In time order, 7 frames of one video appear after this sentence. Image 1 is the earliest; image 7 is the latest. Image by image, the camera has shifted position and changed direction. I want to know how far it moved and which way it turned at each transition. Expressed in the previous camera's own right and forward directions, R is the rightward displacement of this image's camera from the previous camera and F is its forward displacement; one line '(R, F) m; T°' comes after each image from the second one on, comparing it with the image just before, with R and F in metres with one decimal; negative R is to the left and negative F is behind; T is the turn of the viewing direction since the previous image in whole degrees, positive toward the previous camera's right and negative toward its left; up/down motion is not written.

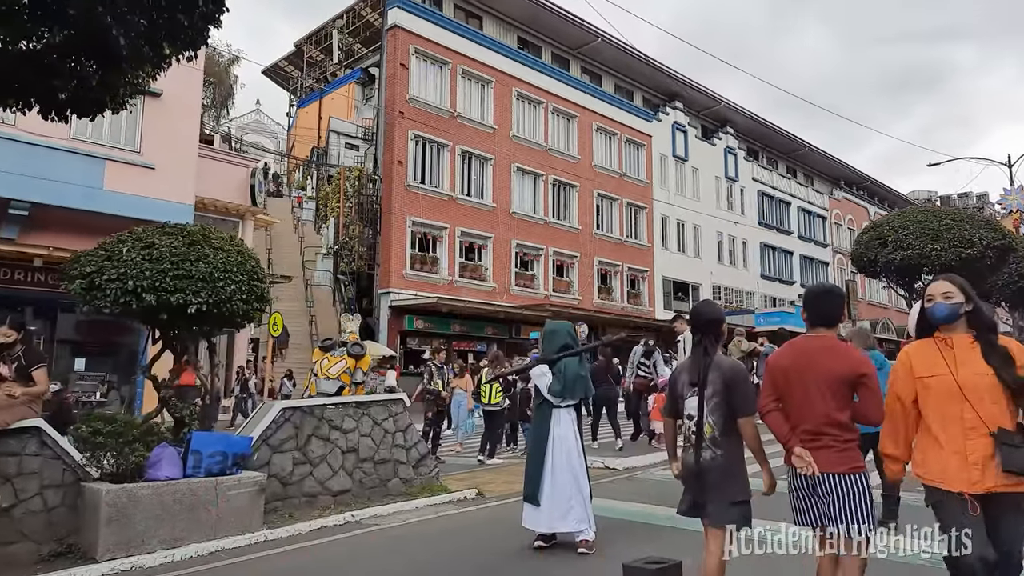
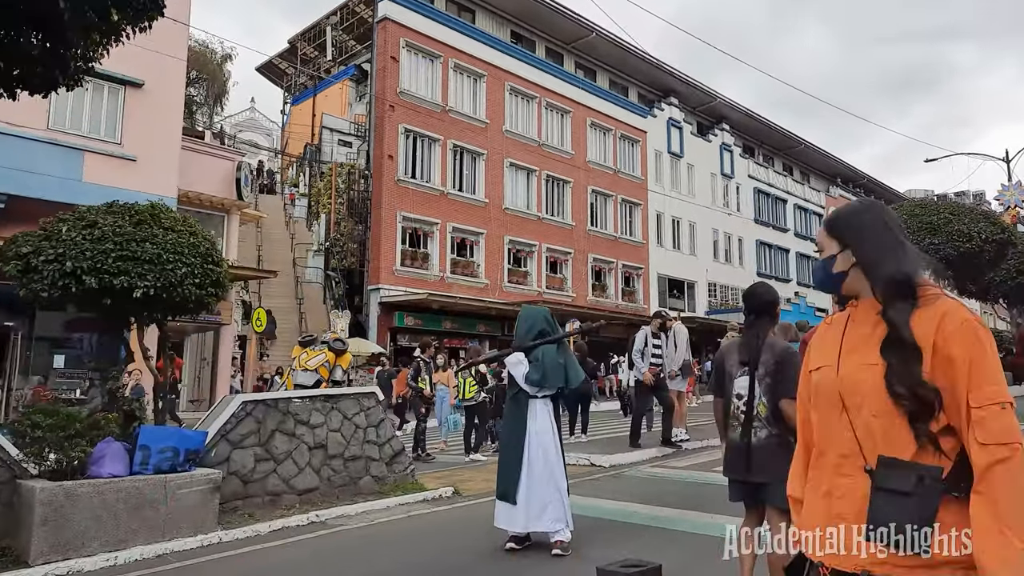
(+0.2, +0.4) m; 0°
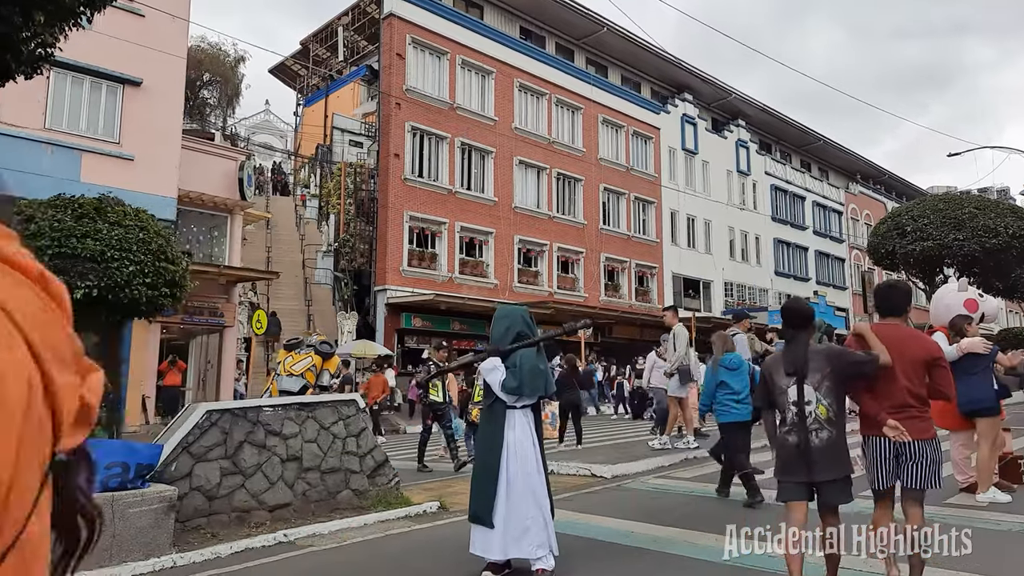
(+0.2, +0.5) m; -1°
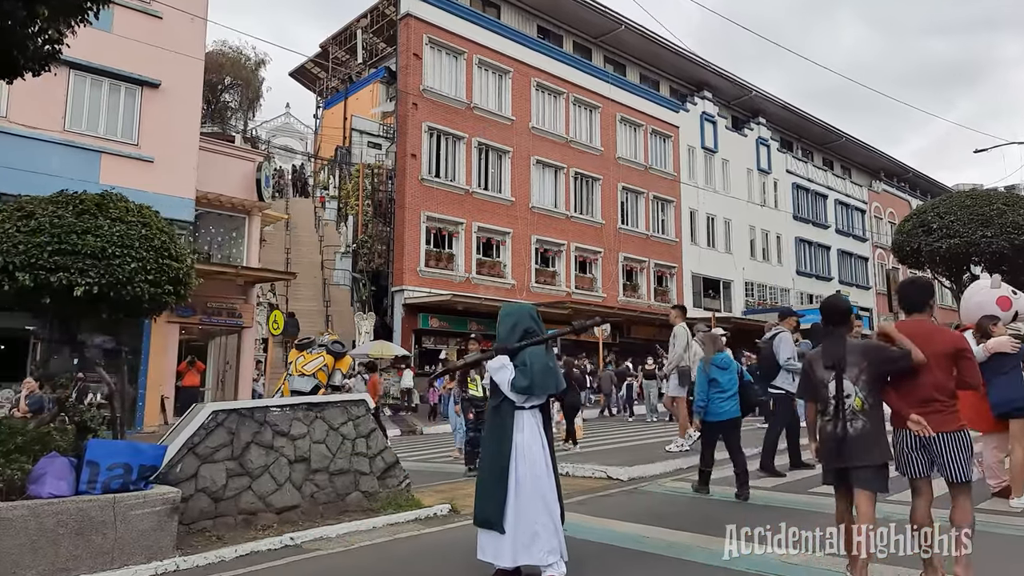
(+0.1, +0.2) m; -2°
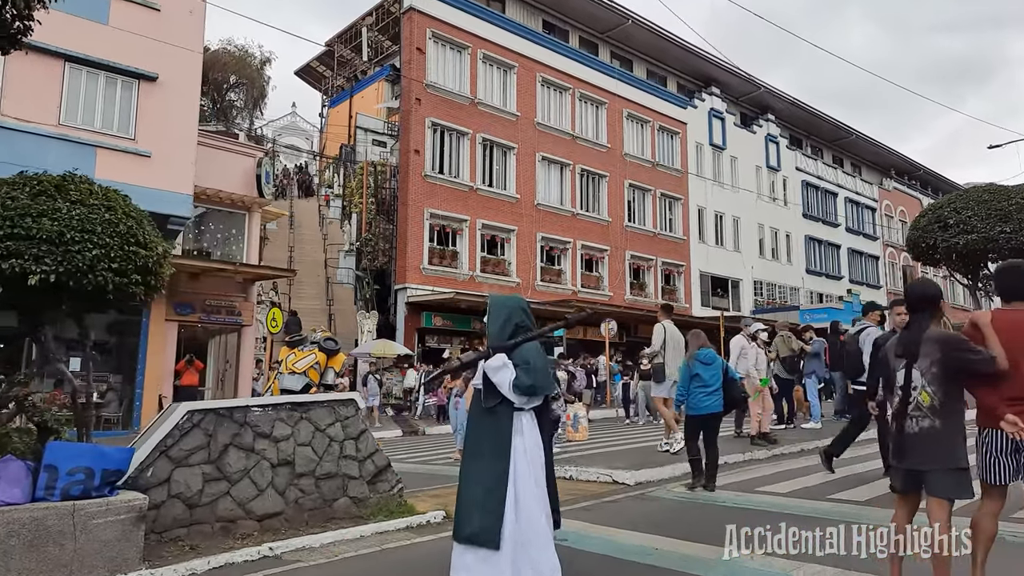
(+0.1, +0.4) m; -1°
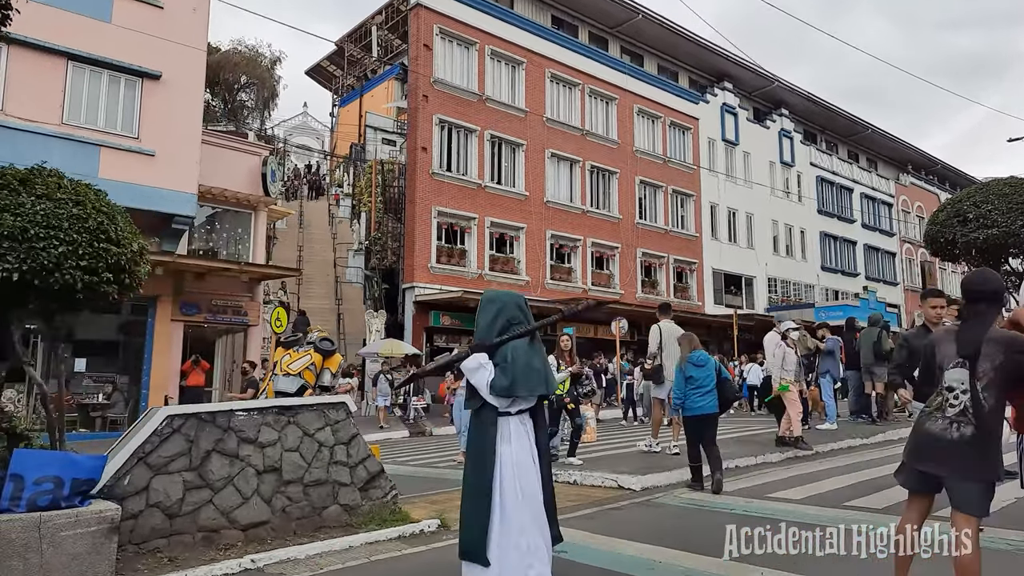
(+0.1, +0.3) m; -1°
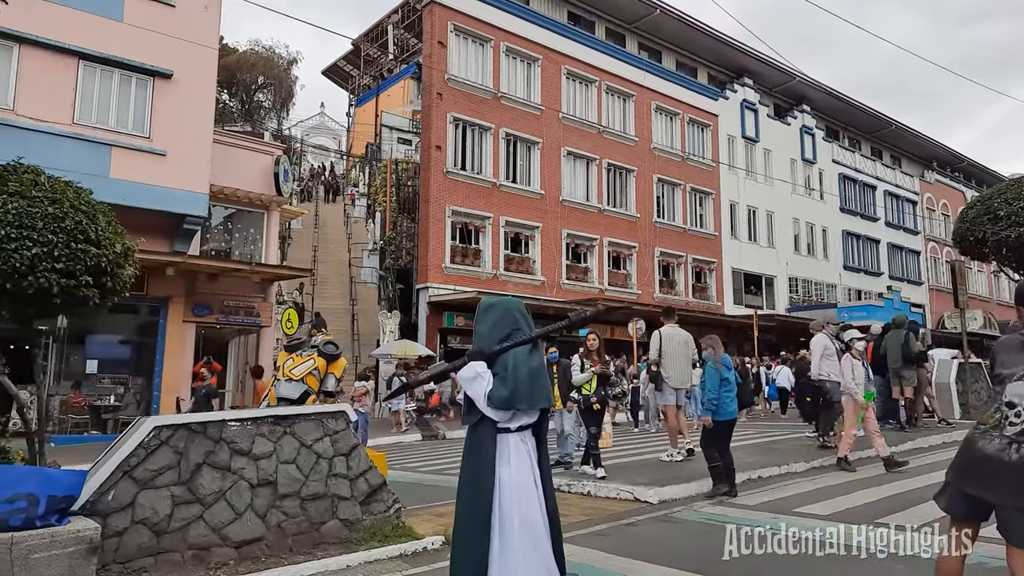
(+0.1, +0.3) m; -1°
